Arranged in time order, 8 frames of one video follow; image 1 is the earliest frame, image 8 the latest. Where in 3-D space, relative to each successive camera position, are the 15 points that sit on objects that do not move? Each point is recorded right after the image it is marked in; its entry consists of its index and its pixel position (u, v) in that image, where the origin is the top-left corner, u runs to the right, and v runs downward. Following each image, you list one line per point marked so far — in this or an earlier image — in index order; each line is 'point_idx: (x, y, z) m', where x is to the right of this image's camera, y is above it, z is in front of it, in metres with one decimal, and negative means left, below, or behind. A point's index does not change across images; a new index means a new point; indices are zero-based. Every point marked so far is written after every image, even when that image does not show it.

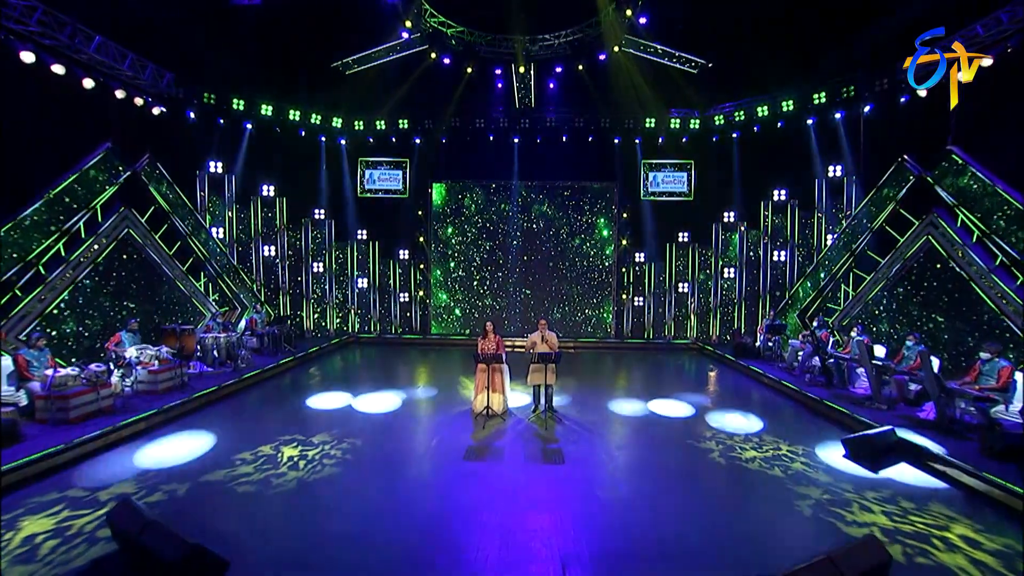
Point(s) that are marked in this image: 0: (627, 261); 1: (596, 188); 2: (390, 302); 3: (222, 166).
0: (+3.0, +0.7, +13.0) m
1: (+2.2, +2.5, +12.9) m
2: (-3.1, -0.4, +13.1) m
3: (-6.1, +2.5, +10.8) m
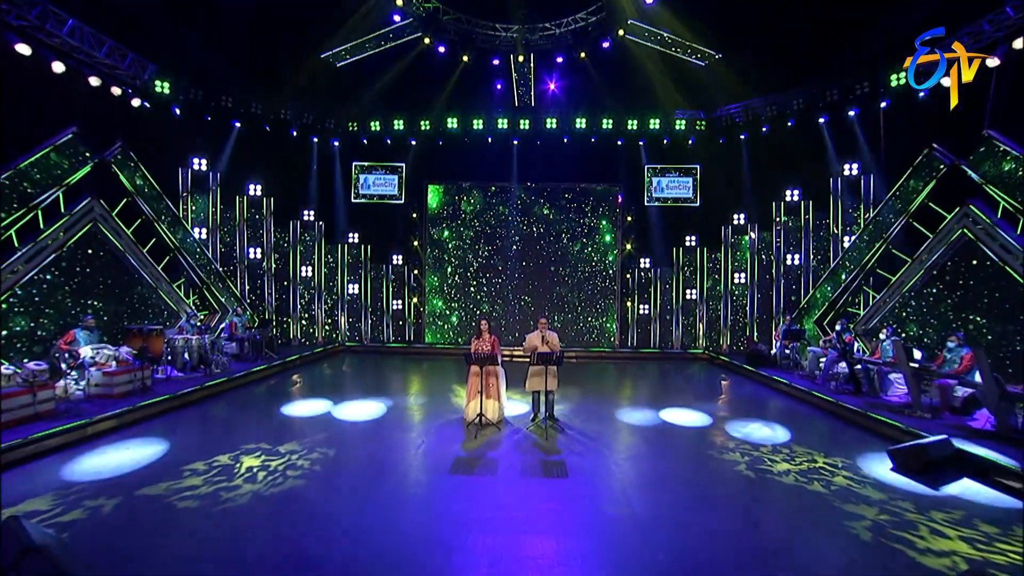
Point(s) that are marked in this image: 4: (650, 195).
0: (+2.9, +0.6, +12.4) m
1: (+2.1, +2.4, +12.4) m
2: (-3.2, -0.5, +12.5) m
3: (-6.1, +2.5, +10.3) m
4: (+3.2, +2.1, +12.3) m
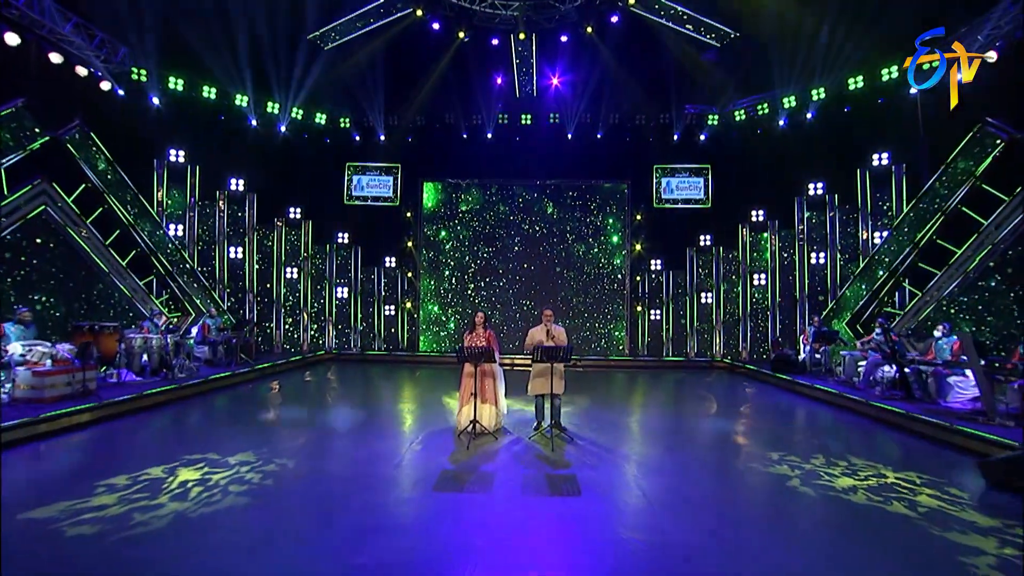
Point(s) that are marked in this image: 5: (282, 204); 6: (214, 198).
0: (+3.0, +0.5, +11.6) m
1: (+2.2, +2.3, +11.6) m
2: (-3.2, -0.6, +11.6) m
3: (-6.1, +2.4, +9.5) m
4: (+3.2, +2.0, +11.5) m
5: (-5.0, +1.8, +10.9) m
6: (-5.9, +1.8, +10.0) m
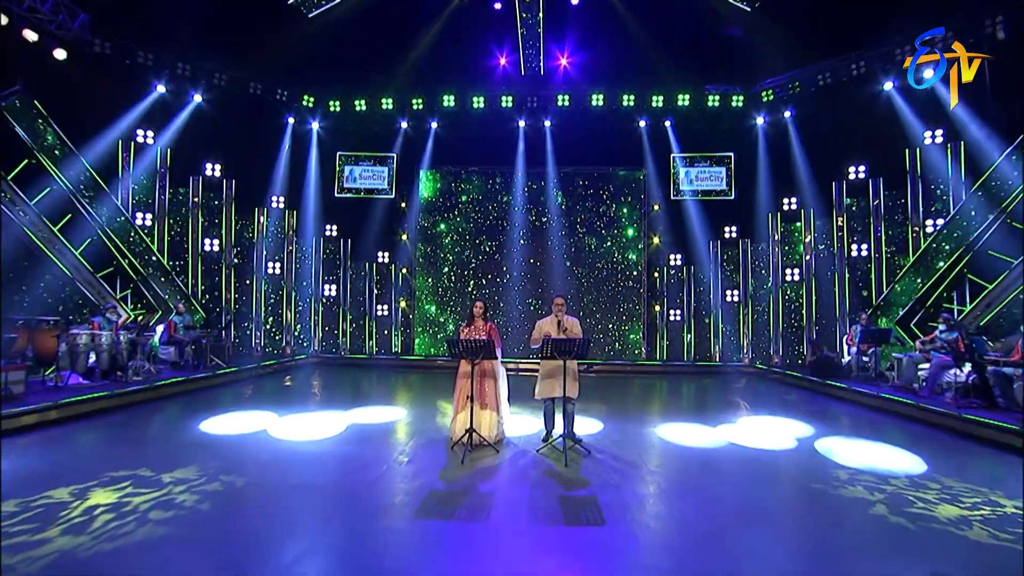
0: (+3.1, +0.5, +10.5) m
1: (+2.3, +2.3, +10.6) m
2: (-3.1, -0.6, +10.6) m
3: (-6.0, +2.5, +8.6) m
4: (+3.3, +2.0, +10.5) m
5: (-4.9, +1.9, +10.0) m
6: (-5.8, +1.9, +9.1) m
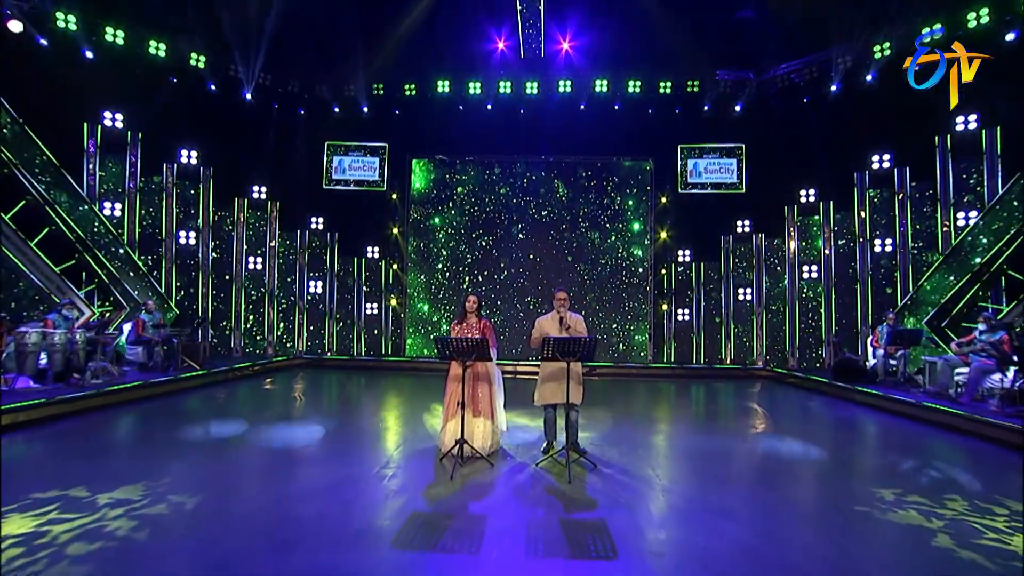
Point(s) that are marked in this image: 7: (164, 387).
0: (+3.0, +0.6, +9.9) m
1: (+2.2, +2.4, +10.0) m
2: (-3.1, -0.5, +9.9) m
3: (-6.1, +2.6, +8.0) m
4: (+3.3, +2.1, +9.8) m
5: (-4.9, +2.0, +9.3) m
6: (-5.8, +1.9, +8.4) m
7: (-4.8, -1.4, +7.1) m
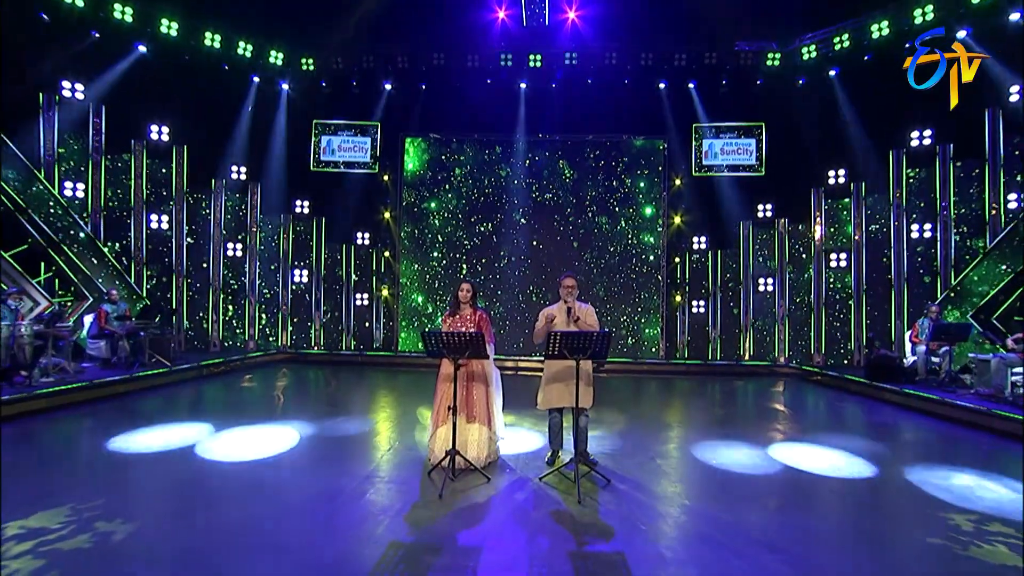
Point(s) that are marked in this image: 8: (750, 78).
0: (+3.0, +0.7, +9.1) m
1: (+2.3, +2.5, +9.2) m
2: (-3.1, -0.3, +9.2) m
3: (-6.1, +2.8, +7.2) m
4: (+3.3, +2.2, +9.1) m
5: (-4.9, +2.1, +8.6) m
6: (-5.8, +2.1, +7.7) m
7: (-4.8, -1.2, +6.4) m
8: (+3.9, +3.5, +8.4) m
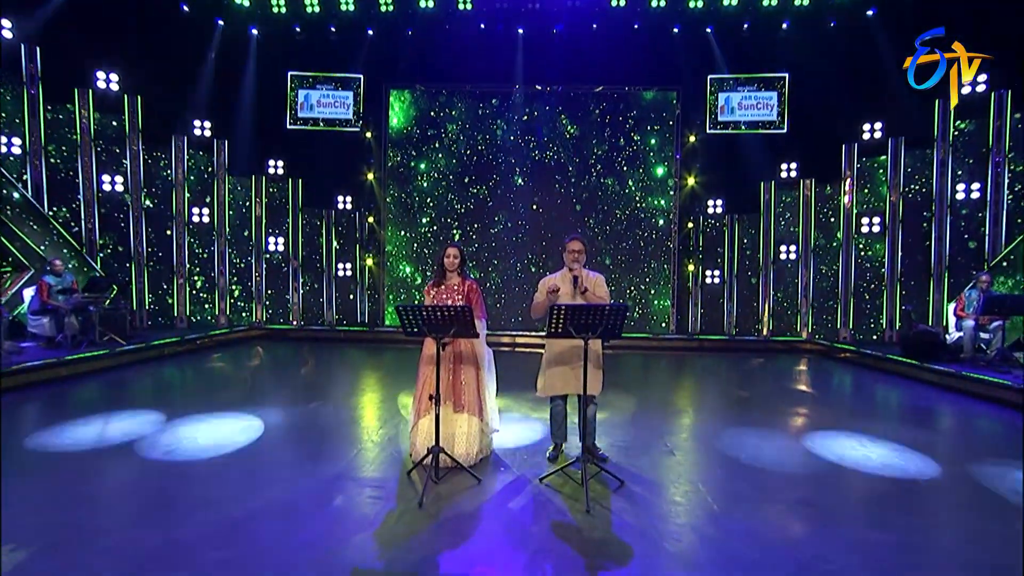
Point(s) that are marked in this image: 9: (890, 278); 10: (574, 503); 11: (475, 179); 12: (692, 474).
0: (+3.0, +1.3, +8.3) m
1: (+2.2, +3.1, +8.3) m
2: (-3.1, +0.2, +8.4) m
3: (-6.1, +3.2, +6.3) m
4: (+3.3, +2.7, +8.2) m
5: (-5.0, +2.6, +7.7) m
6: (-5.9, +2.5, +6.8) m
7: (-4.9, -0.9, +5.7) m
8: (+3.9, +3.9, +7.4) m
9: (+5.4, +0.1, +7.3) m
10: (+0.4, -1.4, +3.4) m
11: (-0.6, +1.8, +8.4) m
12: (+1.4, -1.4, +4.0) m
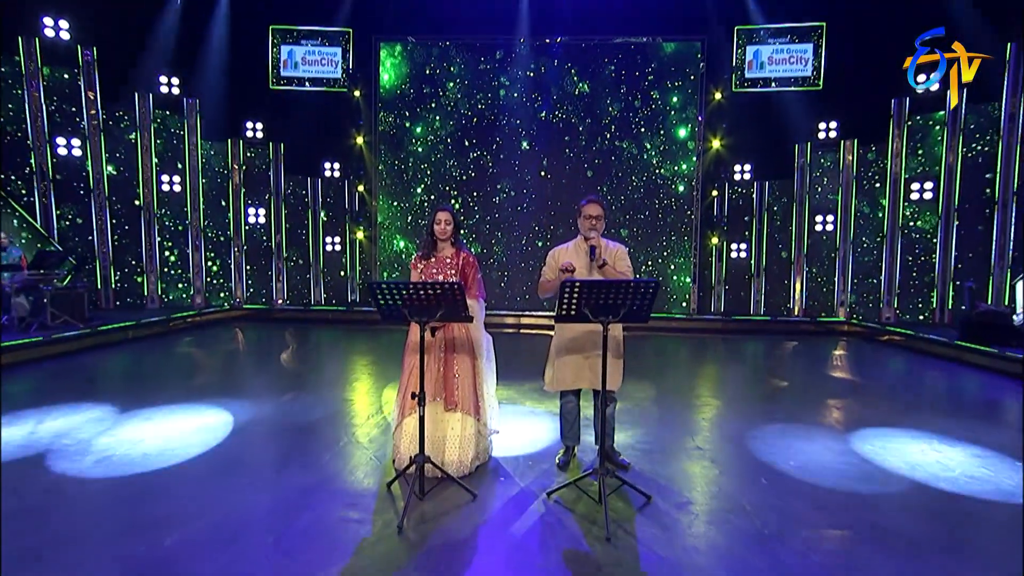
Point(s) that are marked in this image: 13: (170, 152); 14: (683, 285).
0: (+3.0, +1.6, +7.4) m
1: (+2.3, +3.4, +7.4) m
2: (-3.1, +0.6, +7.7) m
3: (-6.1, +3.4, +5.5) m
4: (+3.3, +3.1, +7.2) m
5: (-4.9, +2.9, +6.9) m
6: (-5.8, +2.8, +6.0) m
7: (-4.8, -0.6, +5.0) m
8: (+3.9, +4.2, +6.5) m
9: (+5.4, +0.5, +6.5) m
10: (+0.4, -1.3, +2.7) m
11: (-0.5, +2.1, +7.6) m
12: (+1.4, -1.3, +3.3) m
13: (-4.7, +1.9, +7.1) m
14: (+2.5, 0.0, +7.5) m
